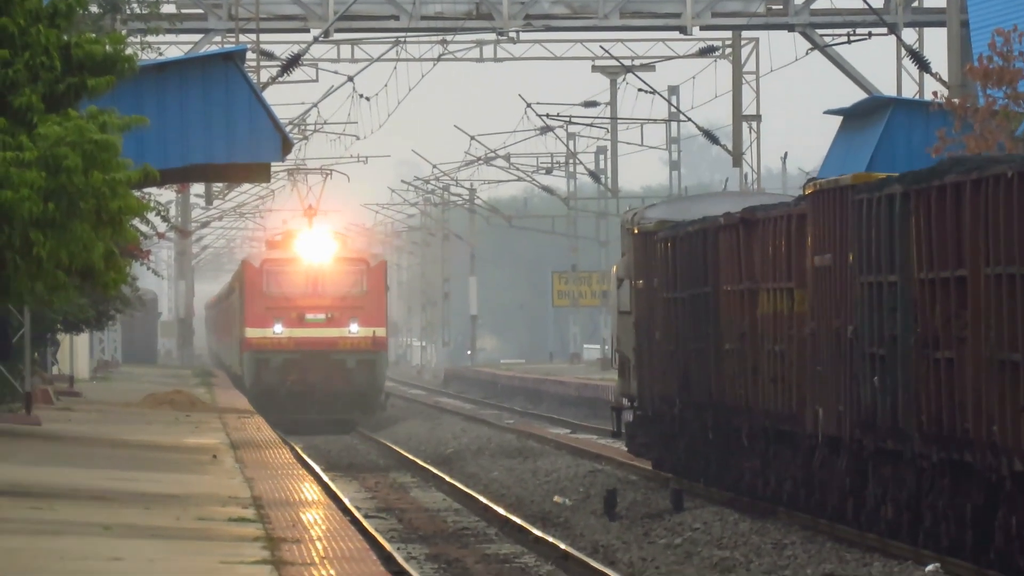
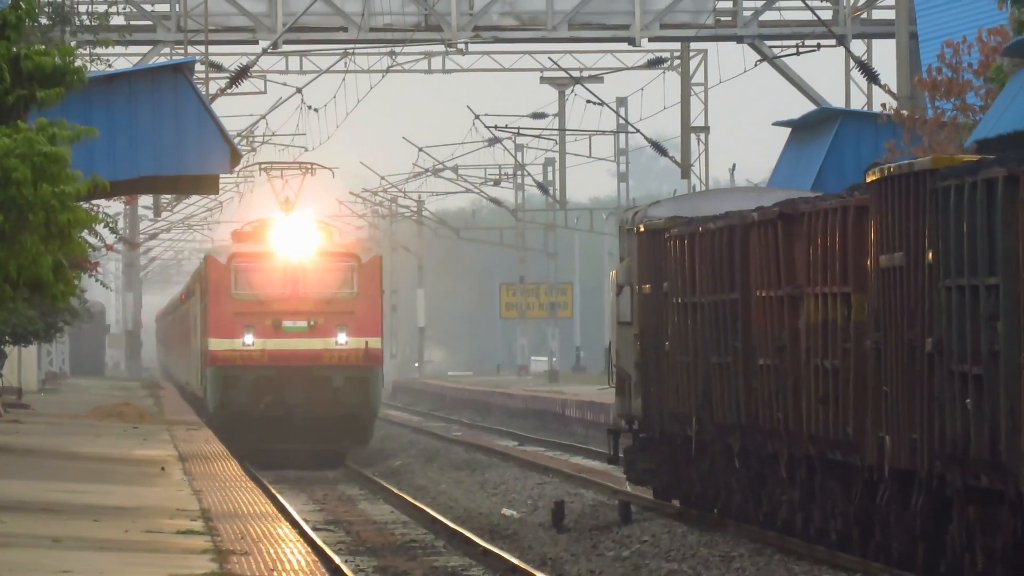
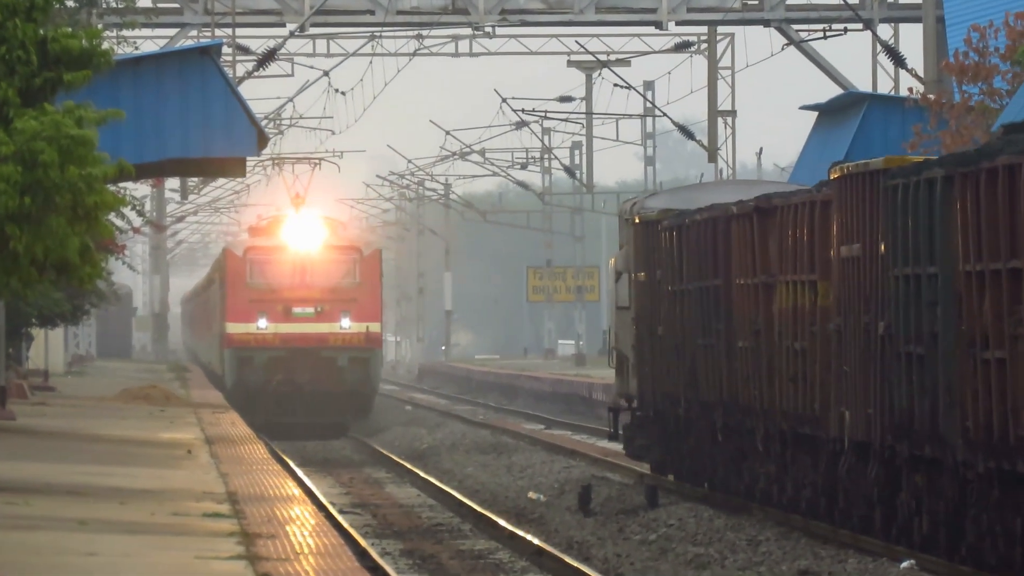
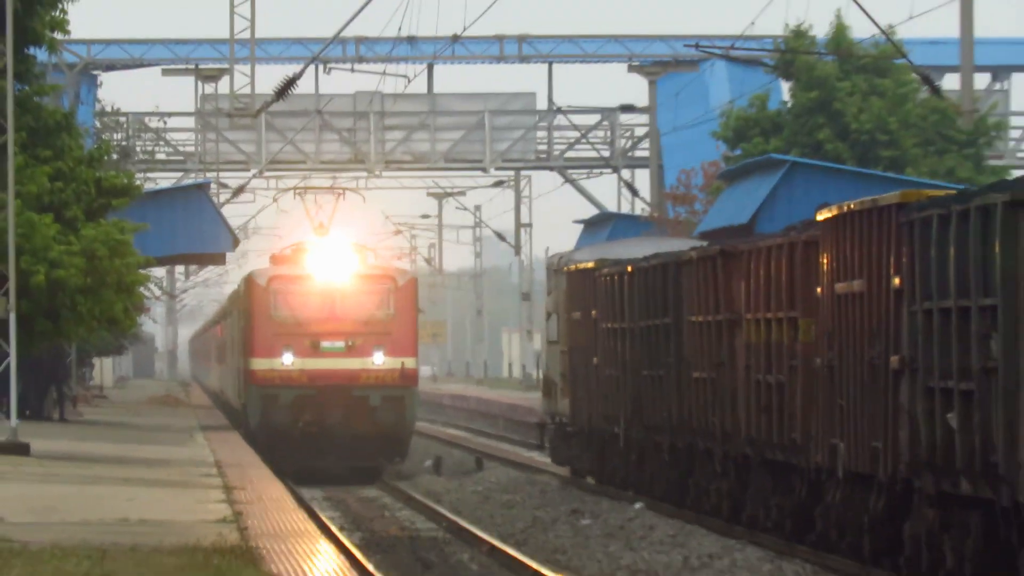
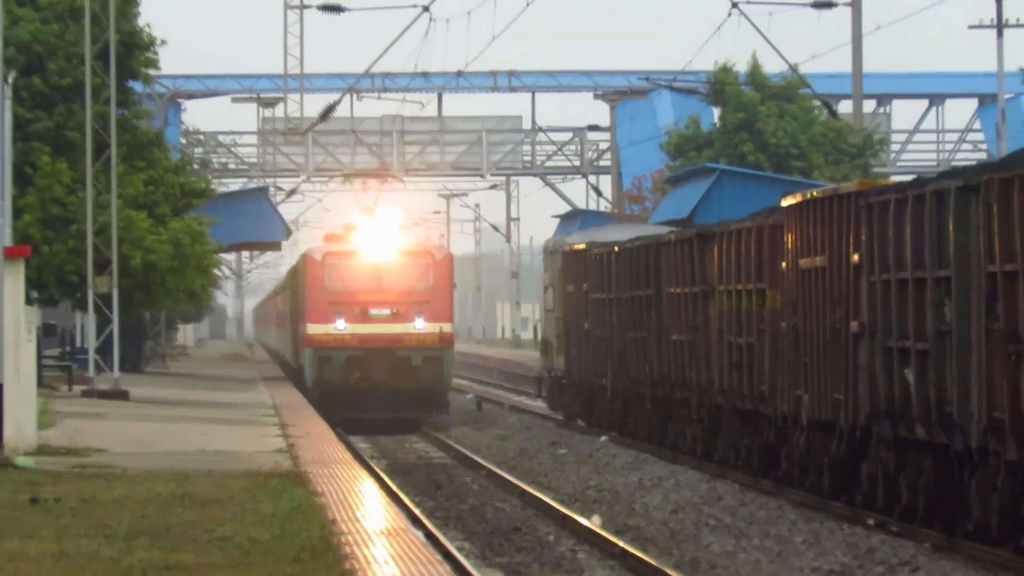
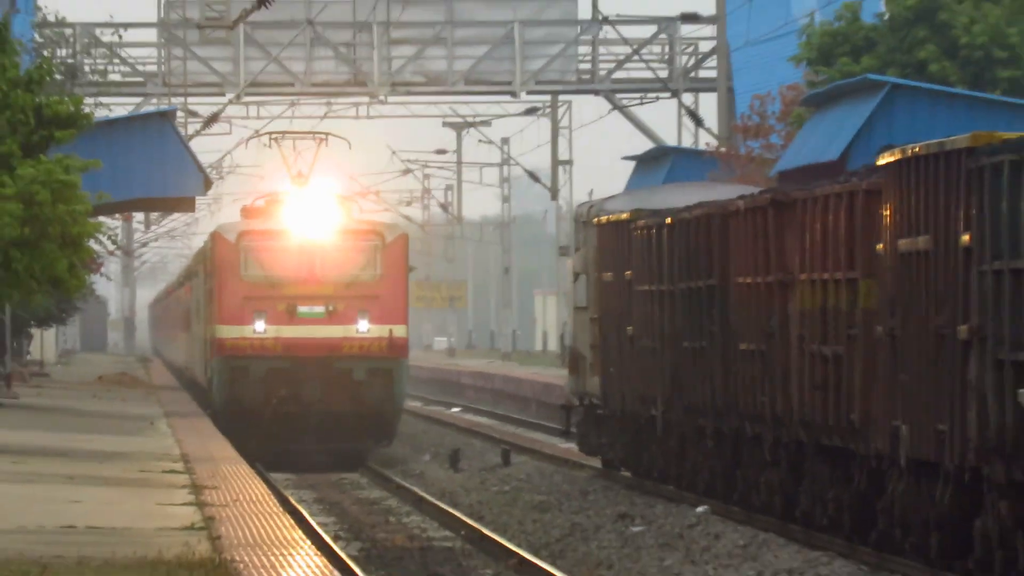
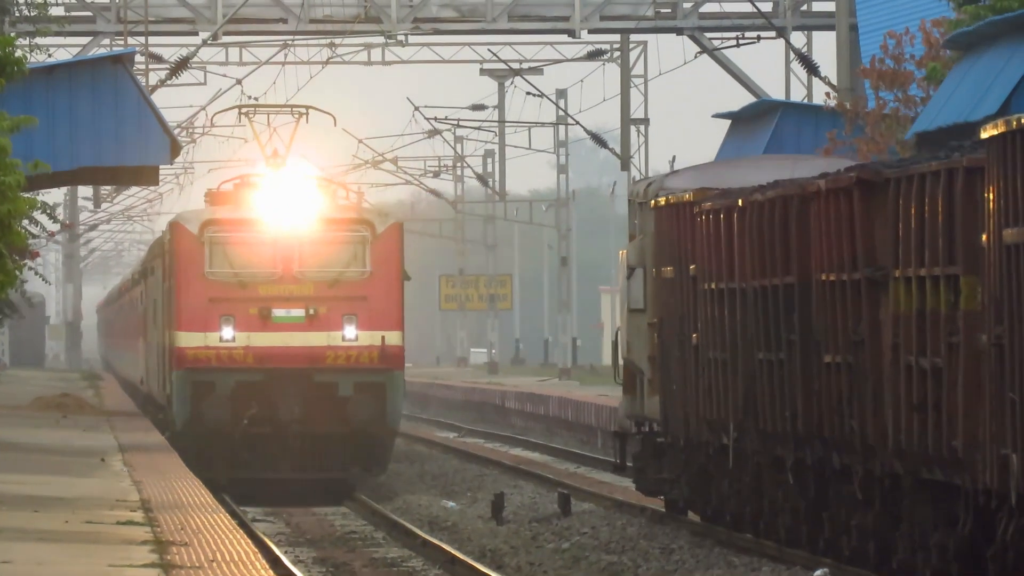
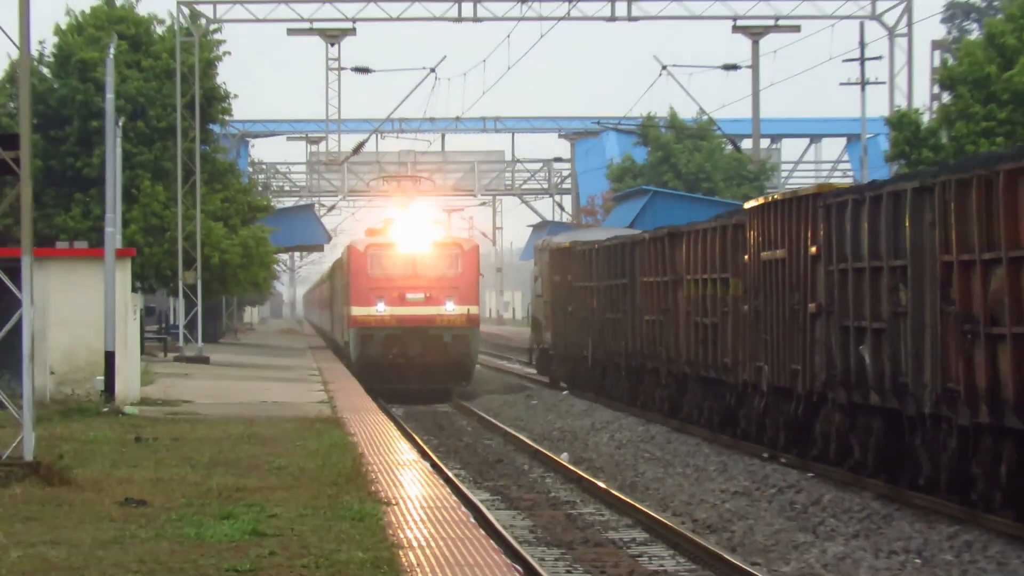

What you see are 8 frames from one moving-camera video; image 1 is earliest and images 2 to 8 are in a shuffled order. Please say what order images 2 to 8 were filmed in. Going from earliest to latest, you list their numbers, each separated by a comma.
3, 2, 7, 6, 4, 5, 8
